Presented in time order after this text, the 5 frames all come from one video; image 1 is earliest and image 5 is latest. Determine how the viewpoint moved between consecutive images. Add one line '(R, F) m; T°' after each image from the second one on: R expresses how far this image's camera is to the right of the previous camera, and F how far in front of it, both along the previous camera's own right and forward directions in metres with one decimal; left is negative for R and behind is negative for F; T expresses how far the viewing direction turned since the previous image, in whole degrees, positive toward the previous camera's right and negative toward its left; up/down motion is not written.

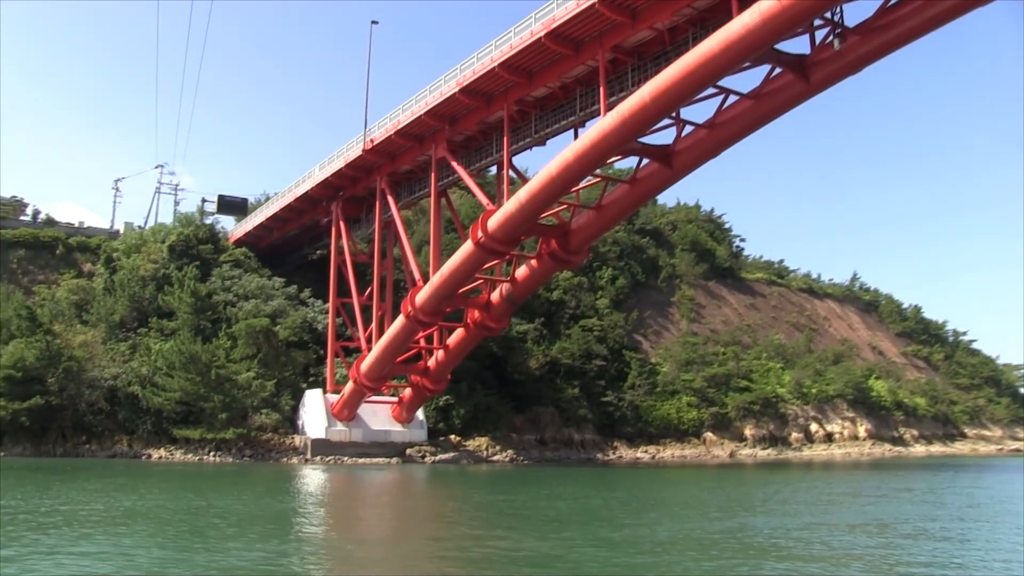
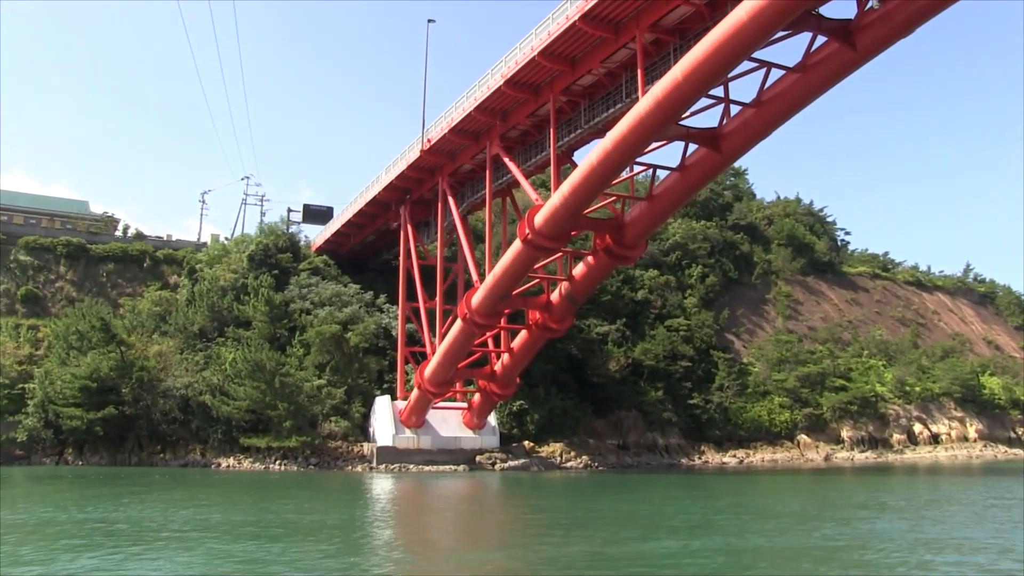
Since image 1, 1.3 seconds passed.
(+1.0, +1.4) m; -7°
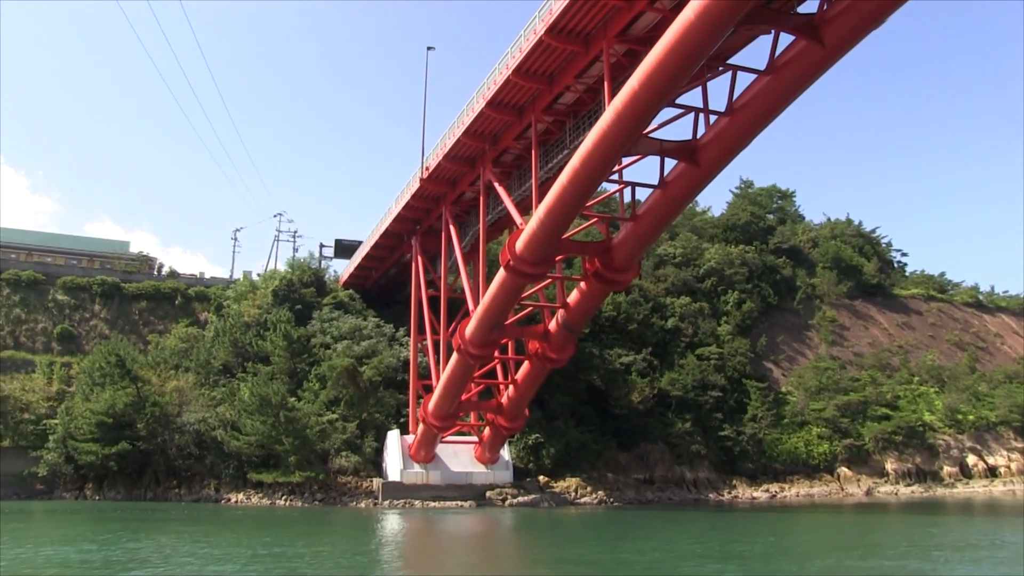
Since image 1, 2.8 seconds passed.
(+2.0, +0.8) m; -5°
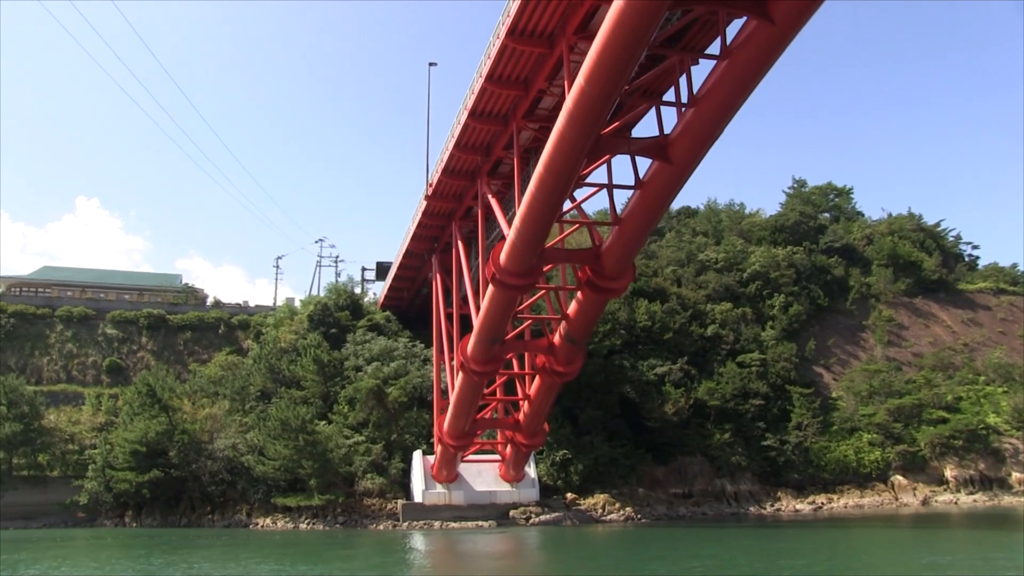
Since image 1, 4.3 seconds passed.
(+2.0, +0.6) m; -5°
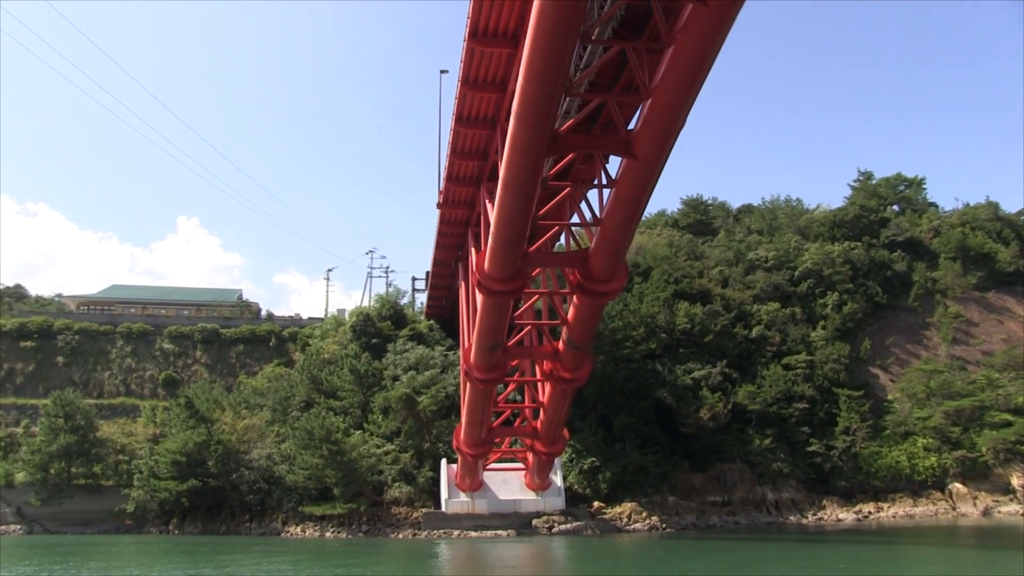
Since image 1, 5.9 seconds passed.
(+2.3, +0.4) m; -6°
